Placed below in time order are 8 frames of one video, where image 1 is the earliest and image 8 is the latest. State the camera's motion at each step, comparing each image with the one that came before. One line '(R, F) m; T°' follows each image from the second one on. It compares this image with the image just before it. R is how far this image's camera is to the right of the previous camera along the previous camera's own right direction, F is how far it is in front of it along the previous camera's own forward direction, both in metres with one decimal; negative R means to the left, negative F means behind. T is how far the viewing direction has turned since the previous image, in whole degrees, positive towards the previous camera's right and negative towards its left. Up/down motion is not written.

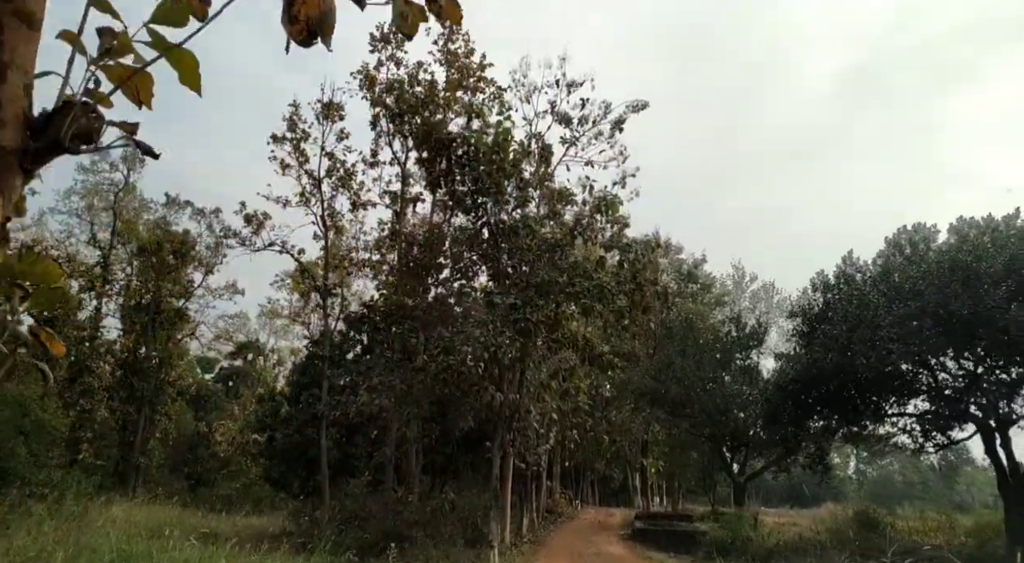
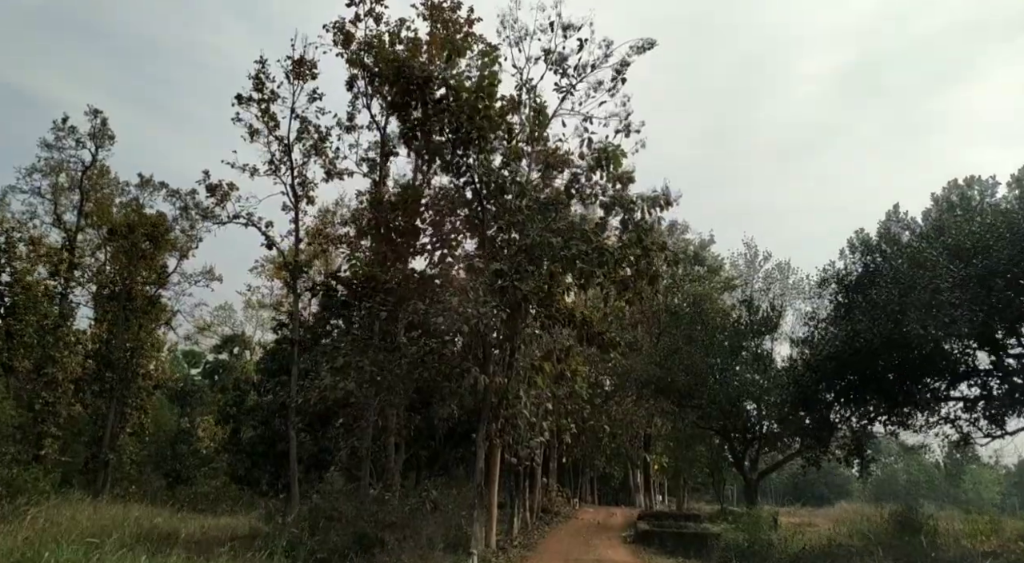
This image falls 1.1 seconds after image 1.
(+0.2, +1.9) m; 0°
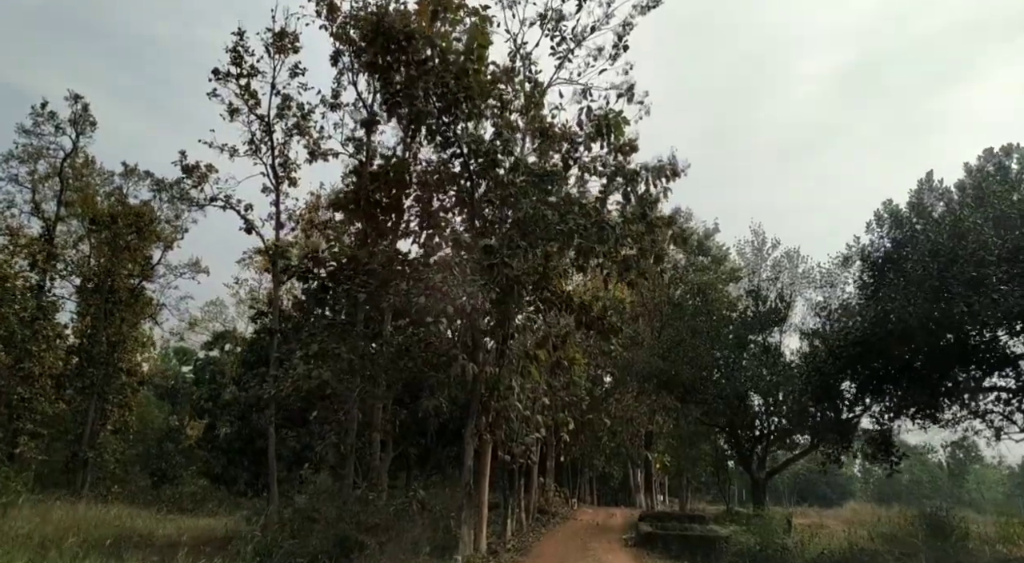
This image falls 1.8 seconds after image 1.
(+0.1, +1.0) m; 0°
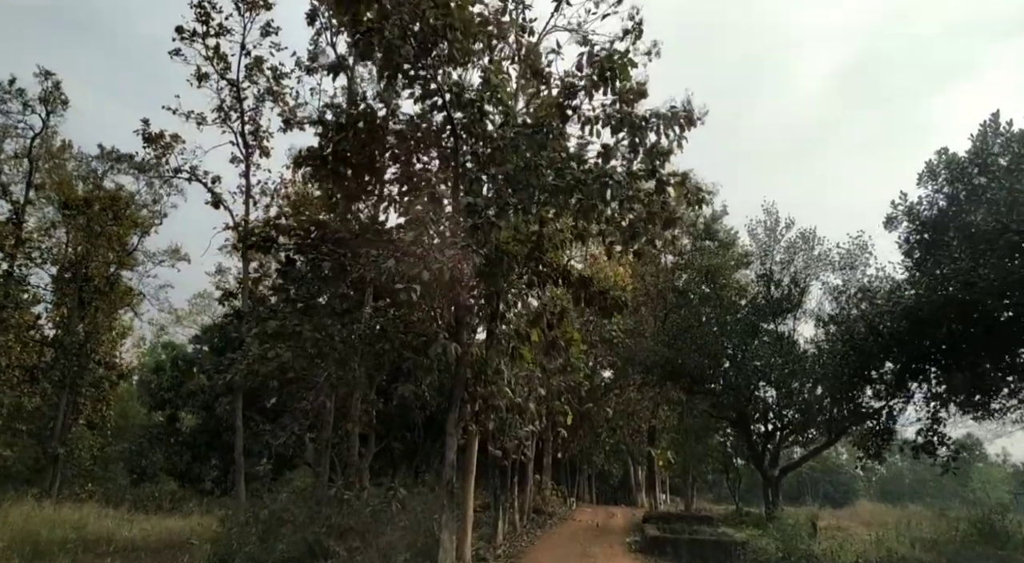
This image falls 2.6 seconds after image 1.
(+0.1, +1.4) m; 0°
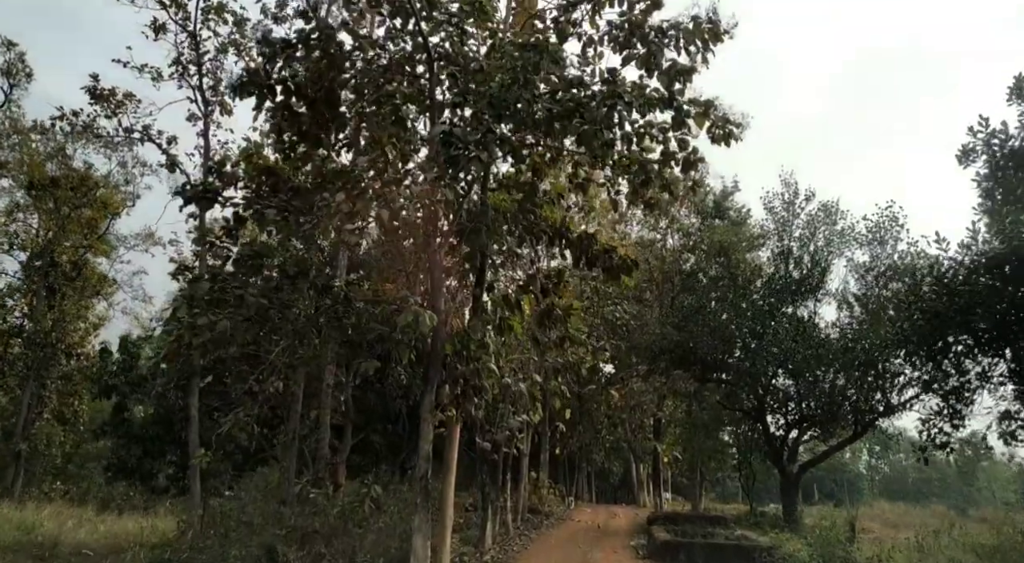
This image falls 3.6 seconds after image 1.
(+0.1, +1.6) m; 0°
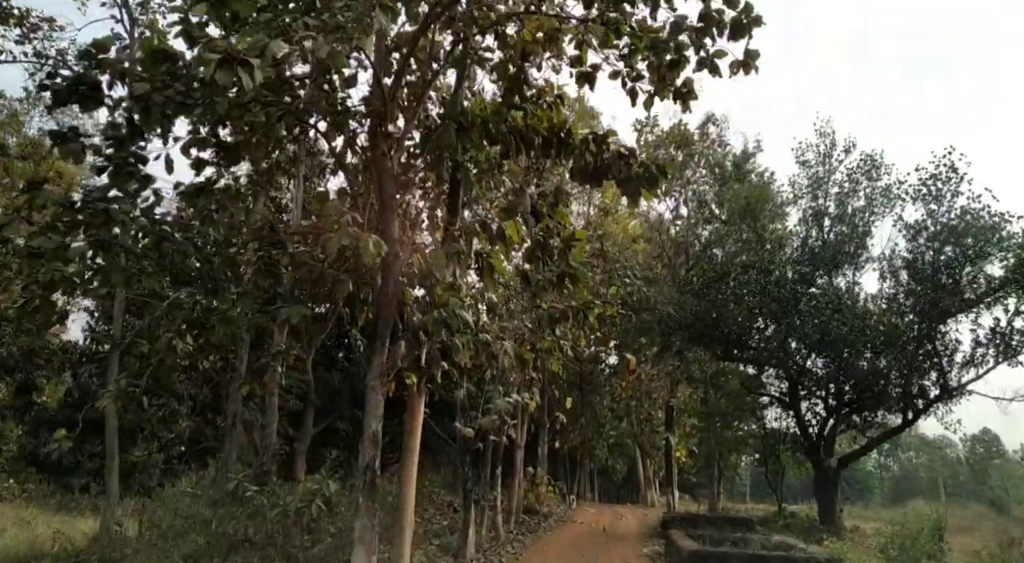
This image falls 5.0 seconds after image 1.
(+0.2, +2.3) m; 0°
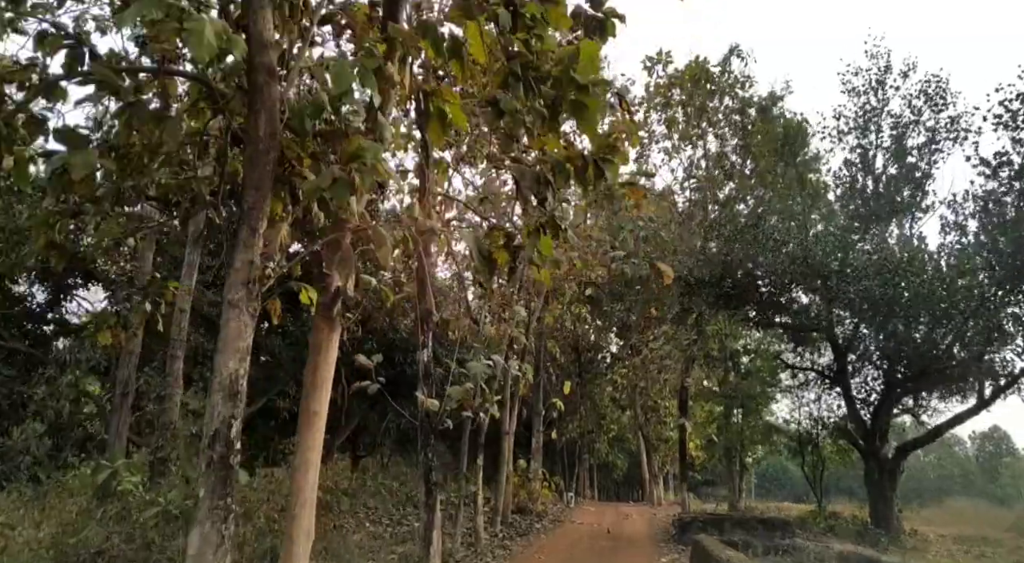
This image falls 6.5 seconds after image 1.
(+0.2, +2.5) m; 0°
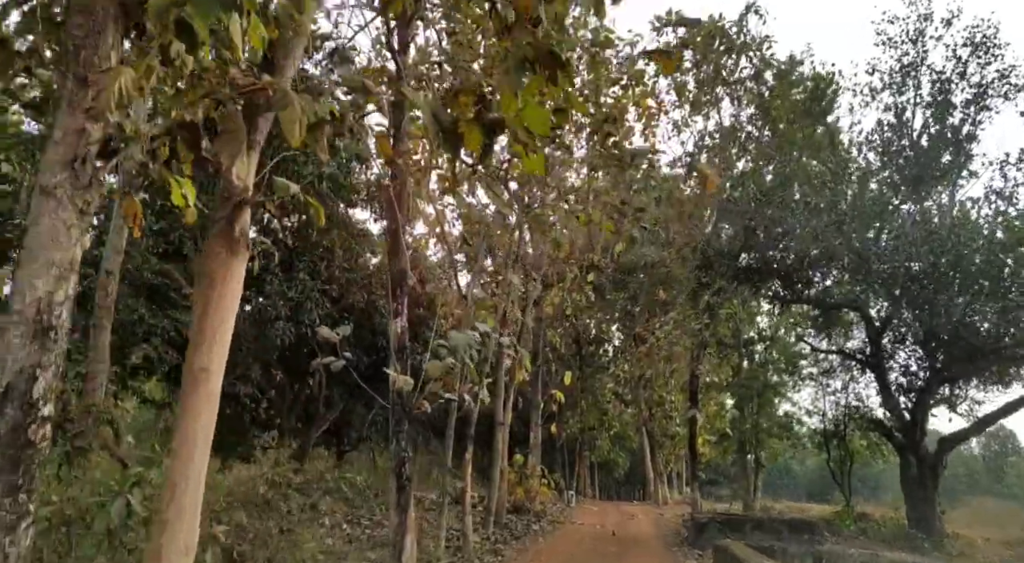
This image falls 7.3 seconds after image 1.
(+0.1, +1.3) m; 0°
